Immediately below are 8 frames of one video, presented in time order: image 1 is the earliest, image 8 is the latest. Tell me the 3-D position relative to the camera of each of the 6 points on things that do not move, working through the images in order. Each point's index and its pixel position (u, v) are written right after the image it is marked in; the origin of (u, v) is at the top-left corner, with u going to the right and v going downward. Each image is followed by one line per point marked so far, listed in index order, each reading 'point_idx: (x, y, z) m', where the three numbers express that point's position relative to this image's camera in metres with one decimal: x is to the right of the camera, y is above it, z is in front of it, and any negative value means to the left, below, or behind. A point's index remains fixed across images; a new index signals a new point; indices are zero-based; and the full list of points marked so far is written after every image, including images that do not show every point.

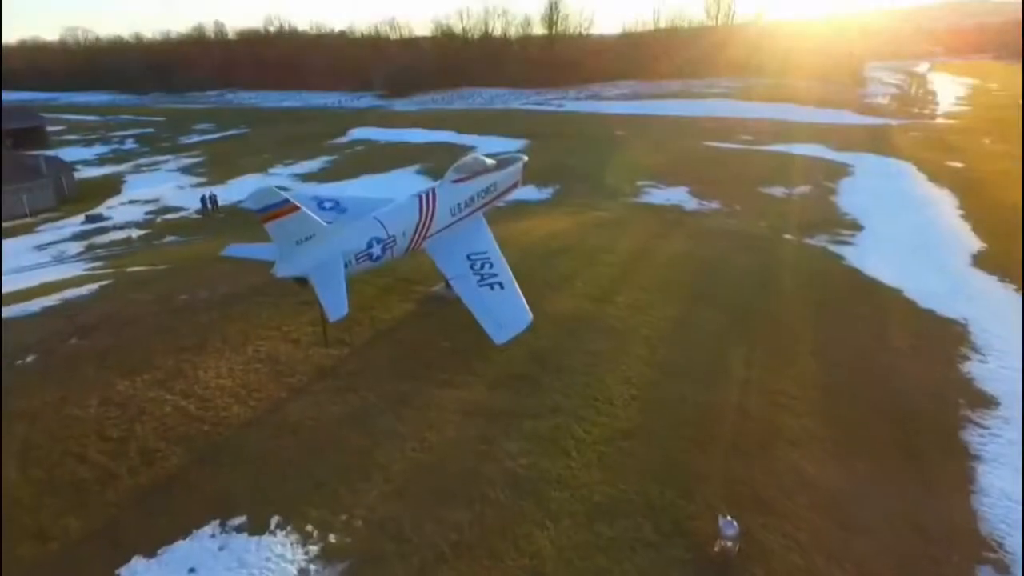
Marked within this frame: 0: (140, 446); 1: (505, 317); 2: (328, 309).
0: (-7.4, -3.2, +12.3) m
1: (-0.2, -0.7, +15.3) m
2: (-4.2, -0.5, +14.0) m
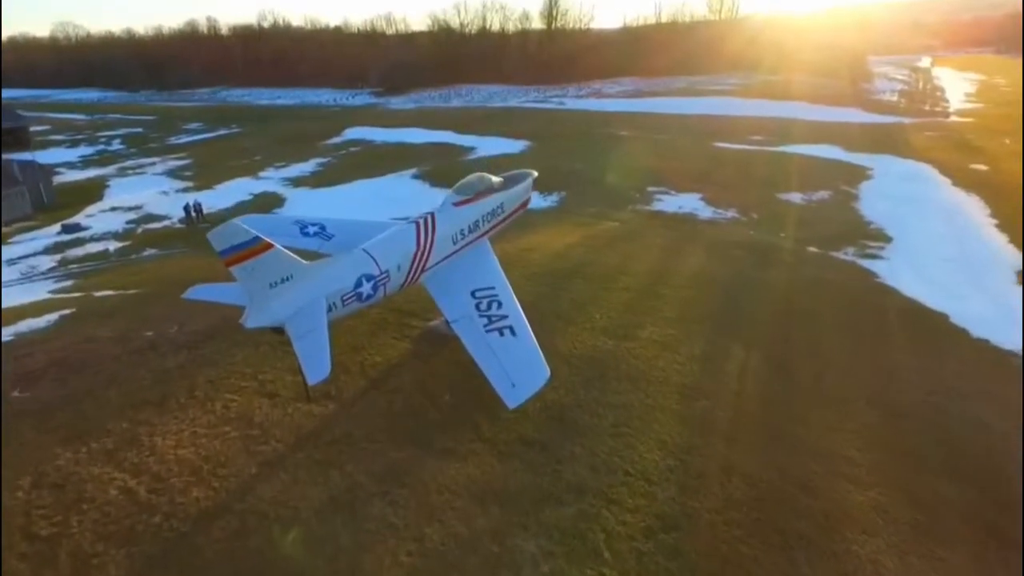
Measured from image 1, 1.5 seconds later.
0: (-7.1, -4.2, +10.0) m
1: (+0.1, -1.7, +13.0) m
2: (-3.9, -1.5, +11.7) m
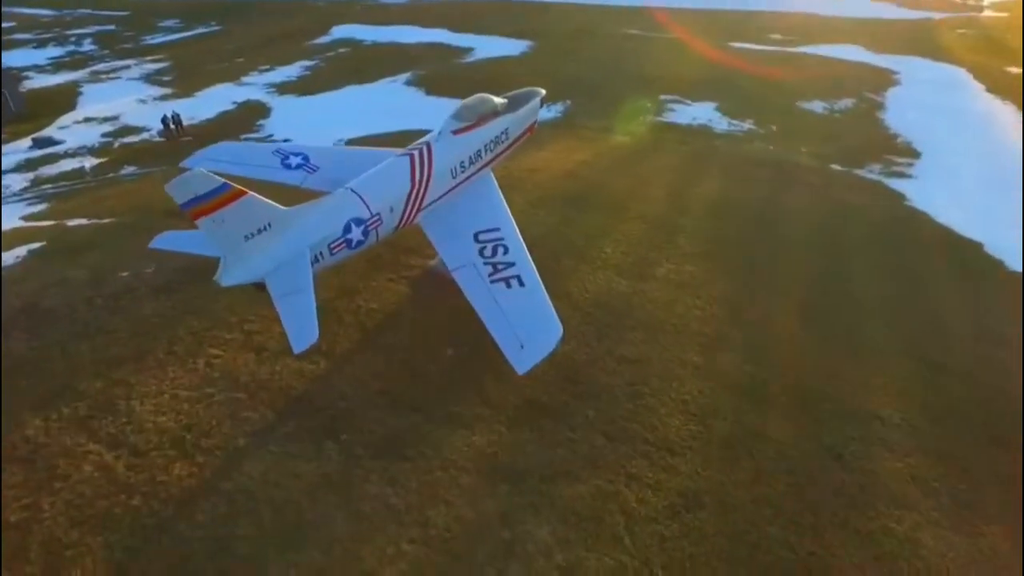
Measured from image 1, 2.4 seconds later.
0: (-7.0, -3.7, +9.2) m
1: (+0.3, -0.8, +11.7) m
2: (-3.8, -0.7, +10.5) m
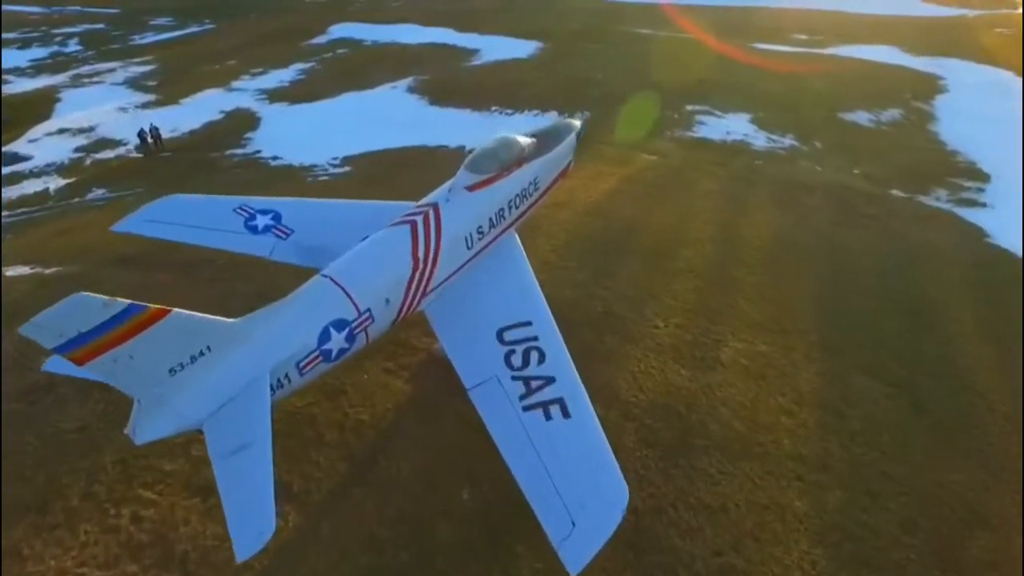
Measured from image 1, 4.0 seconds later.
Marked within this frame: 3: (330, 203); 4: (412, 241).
0: (-6.4, -5.6, +5.8) m
1: (+0.9, -2.7, +8.3) m
2: (-3.2, -2.7, +7.0) m
3: (-3.6, +1.7, +12.2) m
4: (-1.7, +0.8, +10.2) m
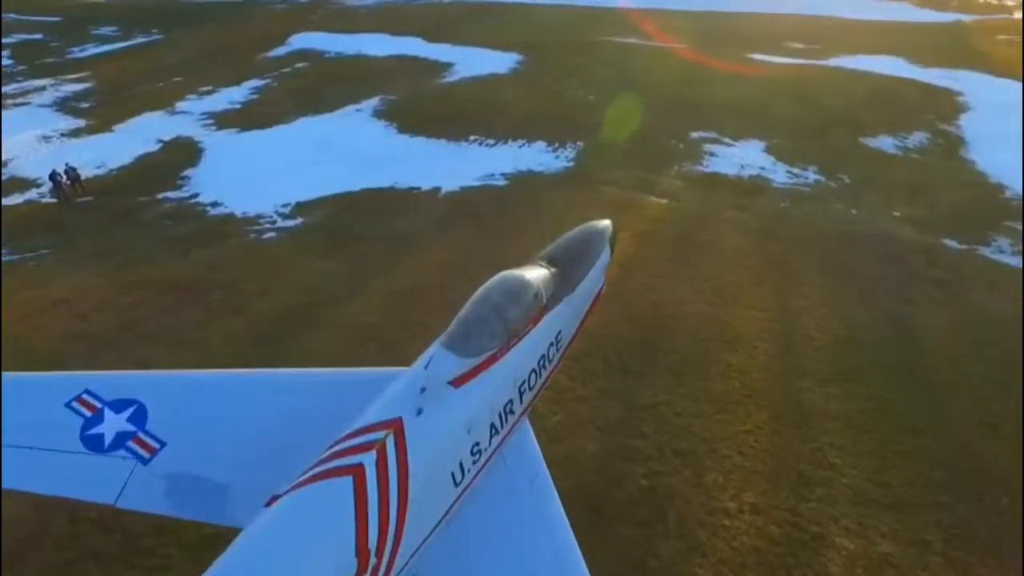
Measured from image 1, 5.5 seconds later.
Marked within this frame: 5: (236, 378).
0: (-5.9, -8.5, +1.1) m
1: (+1.3, -5.4, +3.9) m
2: (-2.8, -5.5, +2.4) m
3: (-3.5, -1.2, +7.6) m
4: (-1.5, -2.0, +5.6) m
5: (-2.9, -1.2, +7.7) m
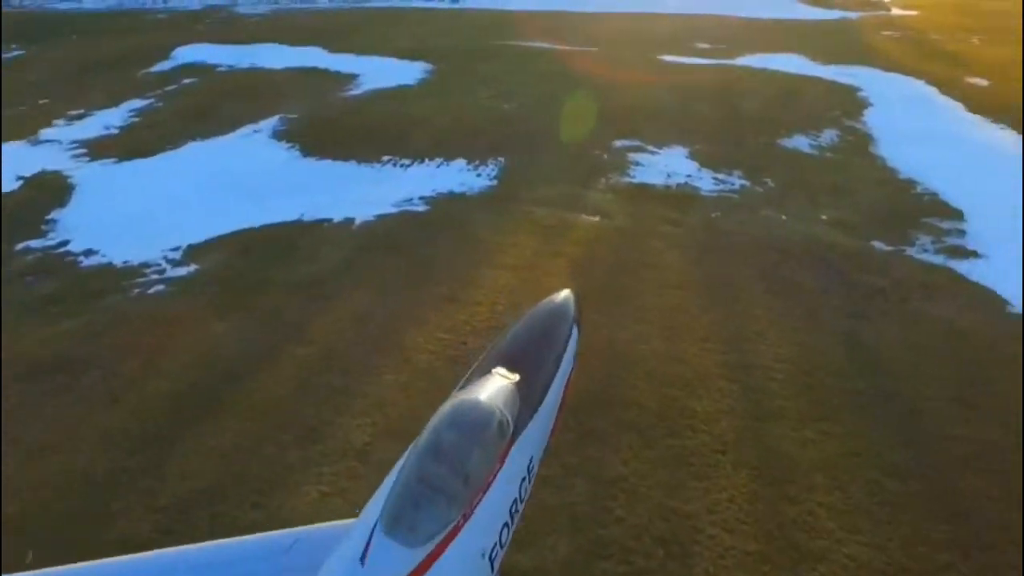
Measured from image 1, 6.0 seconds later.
0: (-4.8, -10.1, -1.4) m
1: (+1.7, -6.5, +2.2) m
2: (-2.1, -6.8, +0.3) m
3: (-3.8, -2.6, +5.4) m
4: (-1.5, -3.3, +3.7) m
5: (-3.2, -2.6, +5.5) m
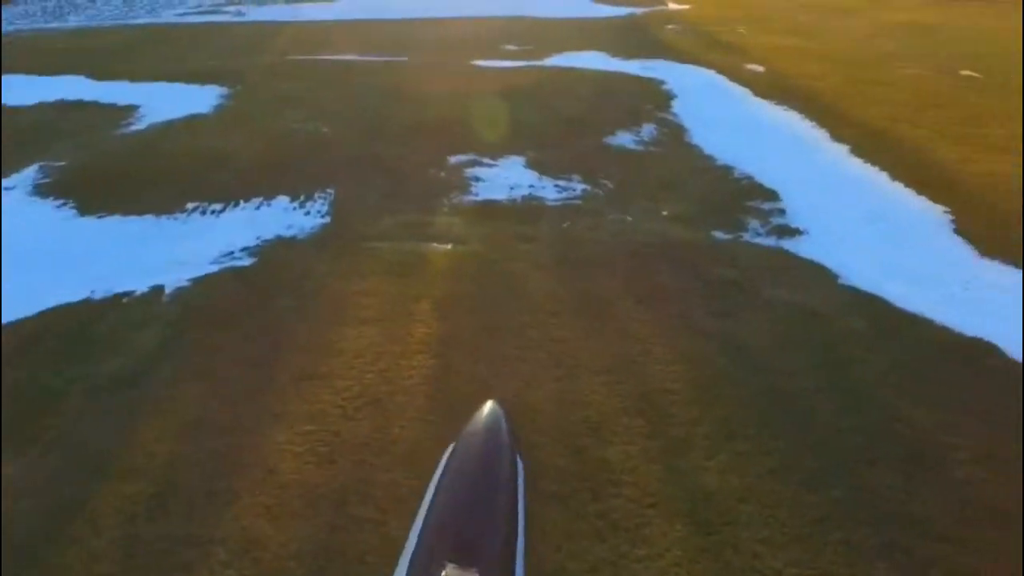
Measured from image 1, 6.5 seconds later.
0: (-1.4, -11.7, -4.0) m
1: (+3.2, -7.2, +1.1) m
2: (+0.1, -8.1, -1.7) m
3: (-3.4, -4.4, +2.7) m
4: (-0.7, -4.6, +1.6) m
5: (-2.9, -4.2, +2.9) m
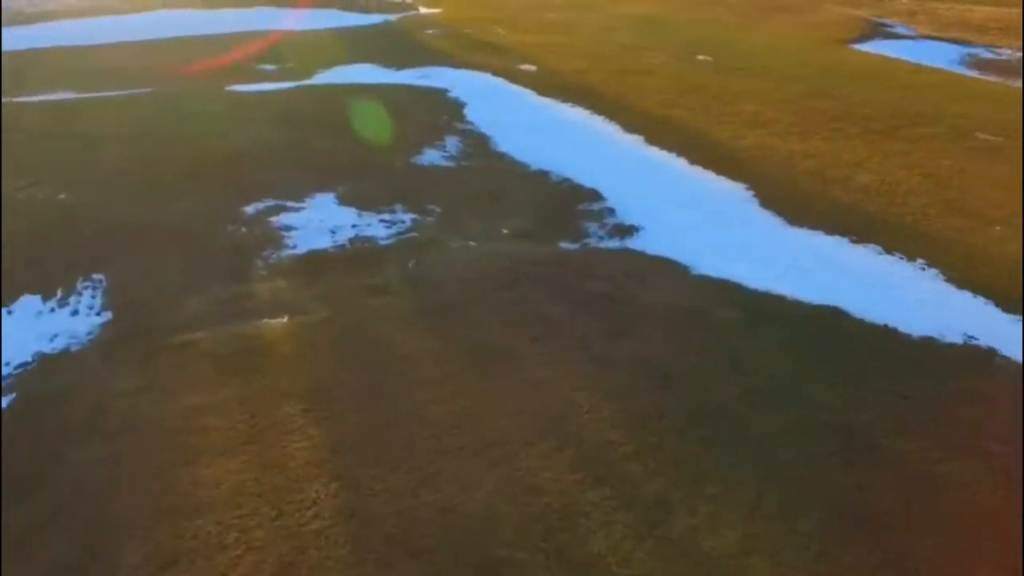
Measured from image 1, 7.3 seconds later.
0: (+5.3, -12.7, -5.5) m
1: (+7.0, -7.5, +0.7) m
2: (+5.2, -9.0, -2.9) m
3: (-0.2, -6.2, -0.1) m
4: (+2.7, -5.8, -0.2) m
5: (+0.1, -5.9, +0.3) m
